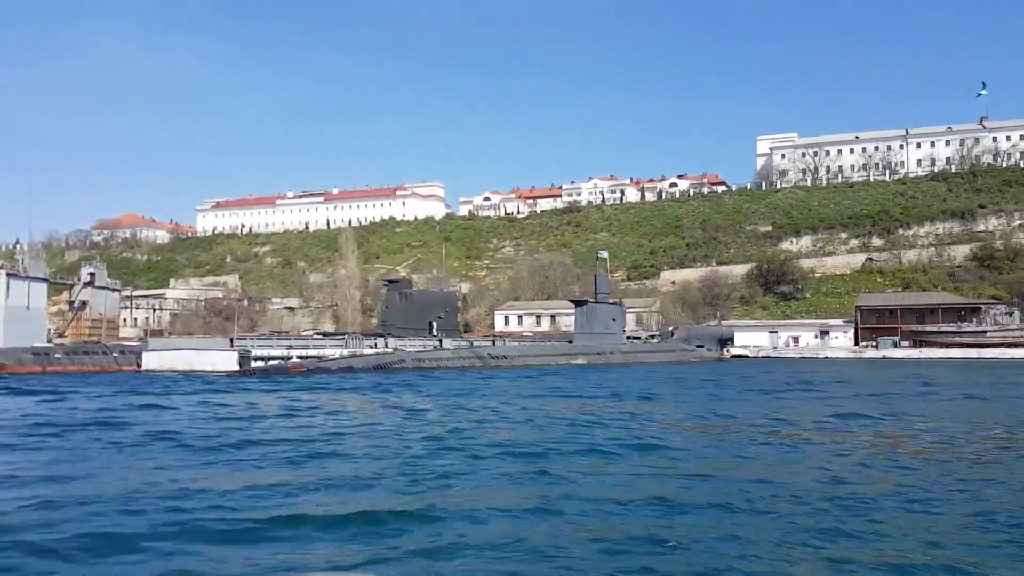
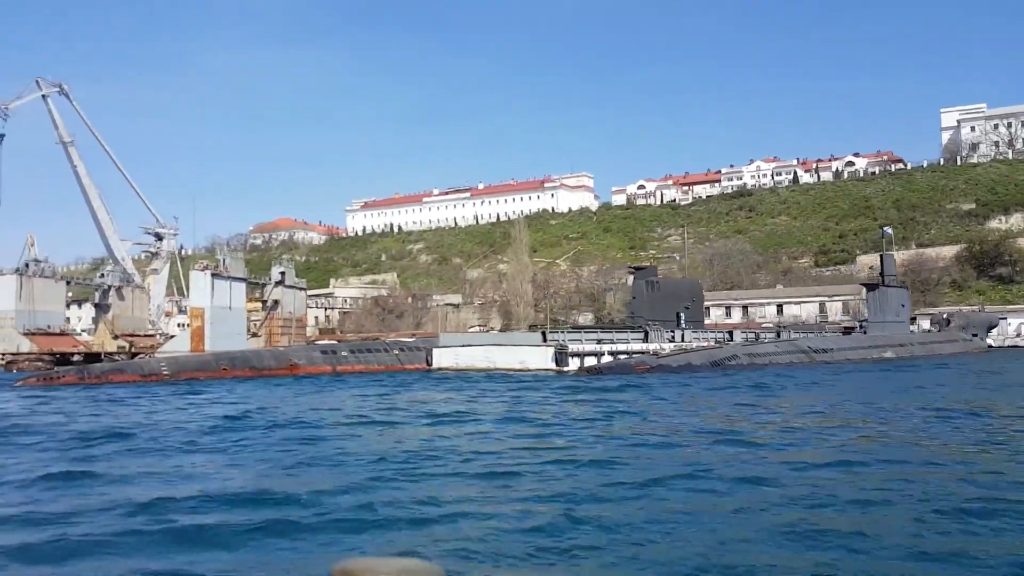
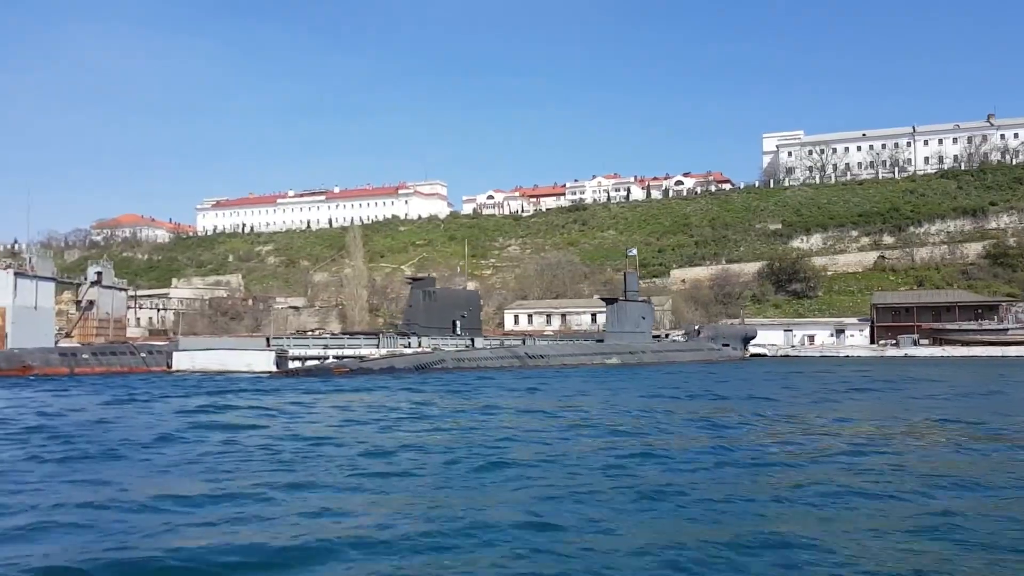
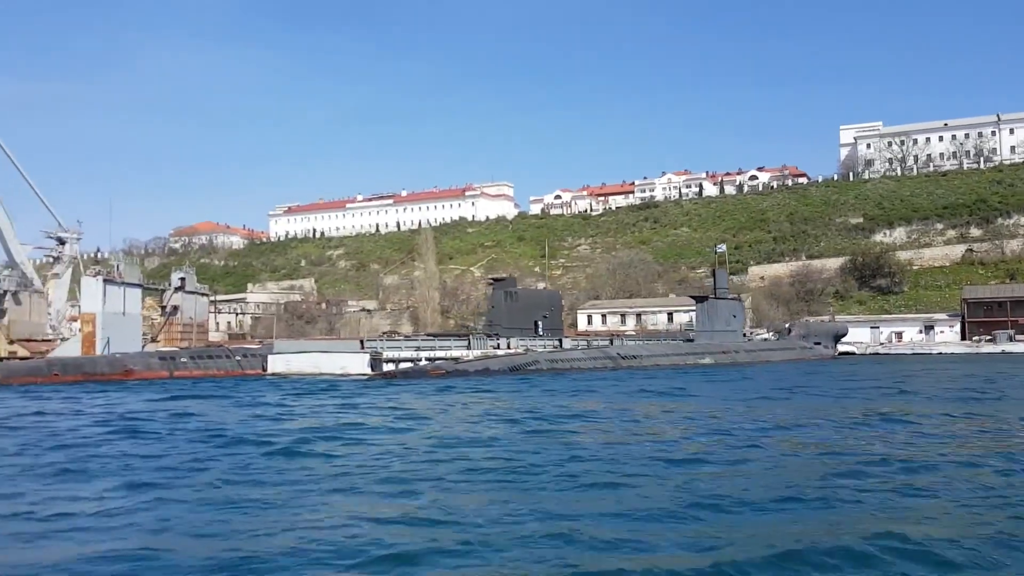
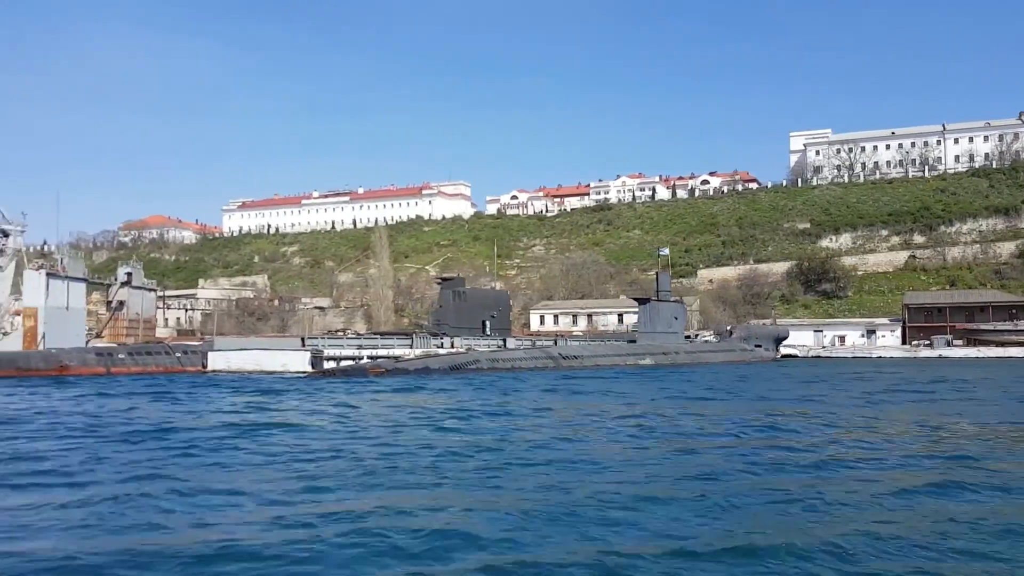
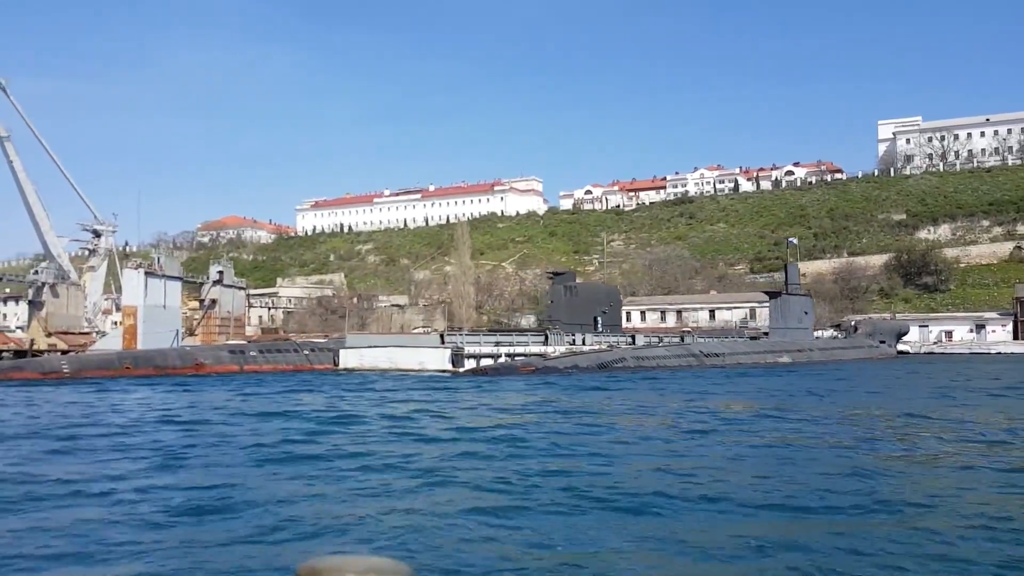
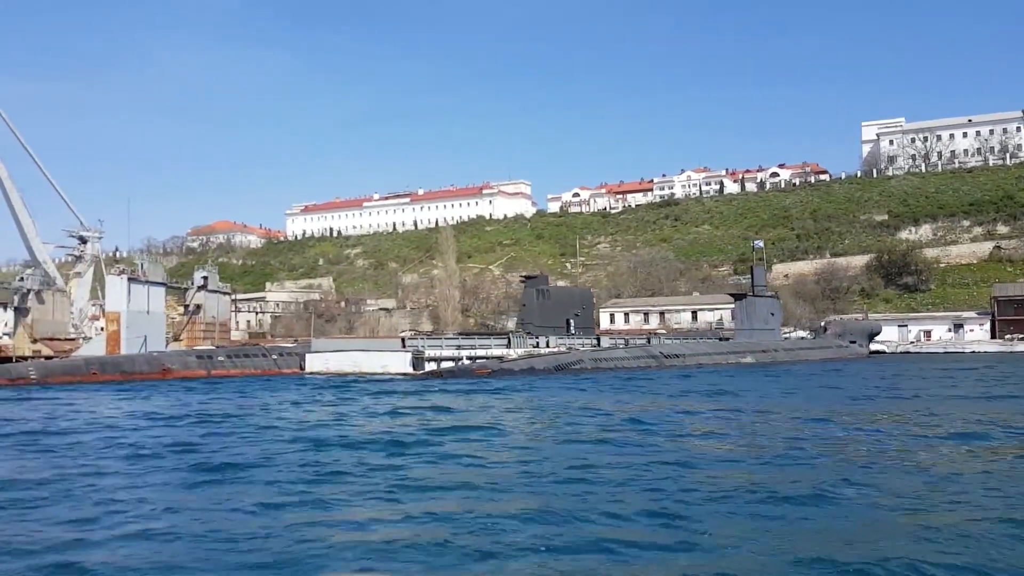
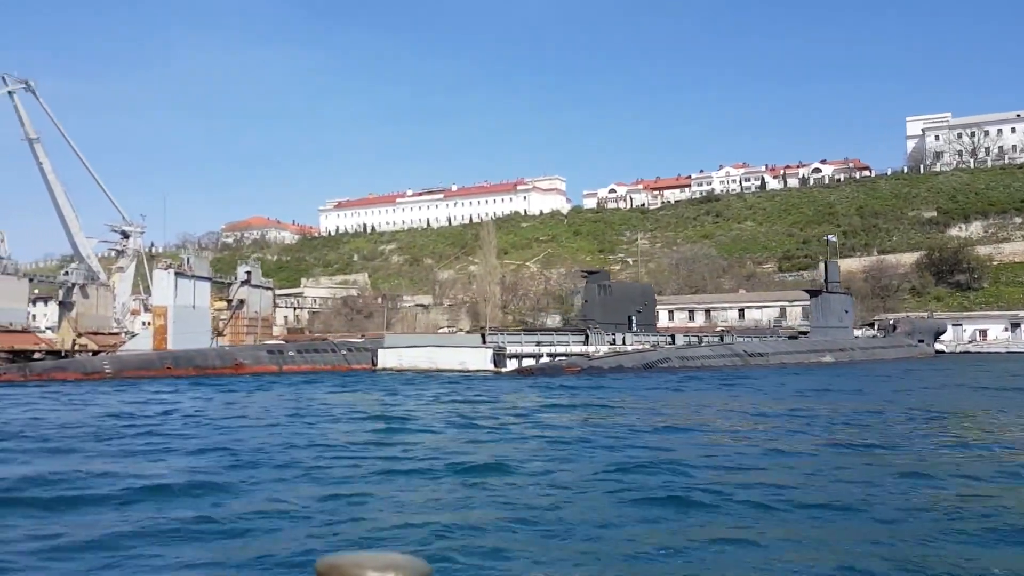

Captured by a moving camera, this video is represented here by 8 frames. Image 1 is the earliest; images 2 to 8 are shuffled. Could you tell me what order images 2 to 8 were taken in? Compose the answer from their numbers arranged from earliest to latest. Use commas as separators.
3, 5, 4, 7, 6, 8, 2
